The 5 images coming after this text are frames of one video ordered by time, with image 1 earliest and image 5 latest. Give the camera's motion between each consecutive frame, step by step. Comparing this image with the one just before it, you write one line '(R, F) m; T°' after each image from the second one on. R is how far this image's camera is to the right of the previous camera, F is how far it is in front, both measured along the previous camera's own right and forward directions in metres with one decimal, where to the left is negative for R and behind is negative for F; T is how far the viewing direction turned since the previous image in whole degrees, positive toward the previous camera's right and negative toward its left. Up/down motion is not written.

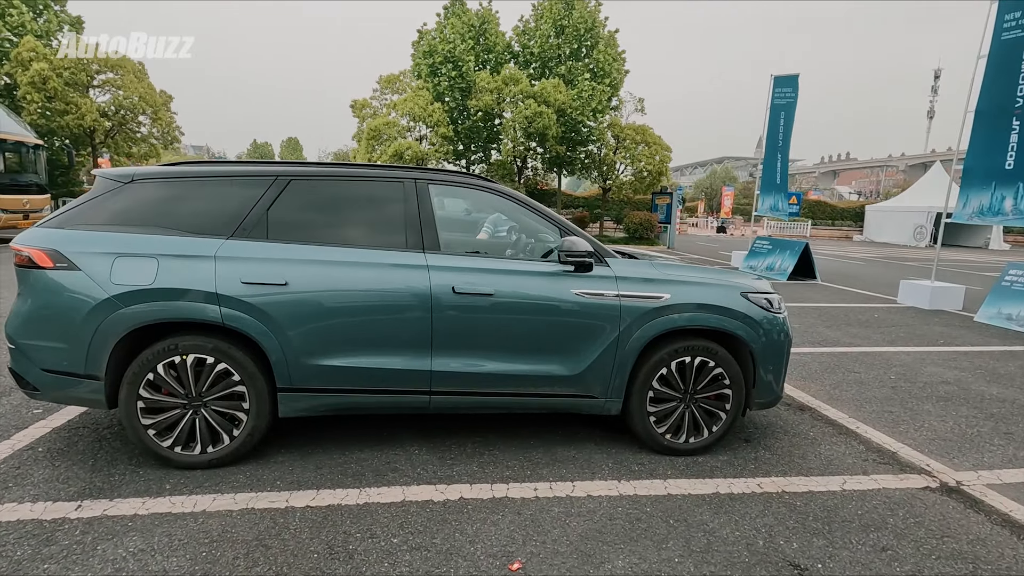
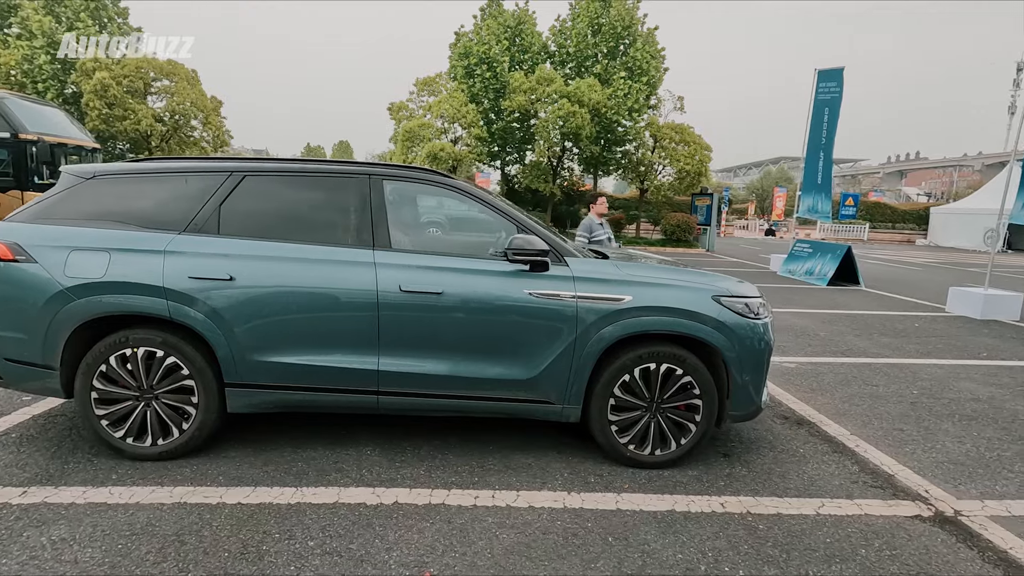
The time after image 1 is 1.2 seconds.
(+0.5, +0.1) m; -5°
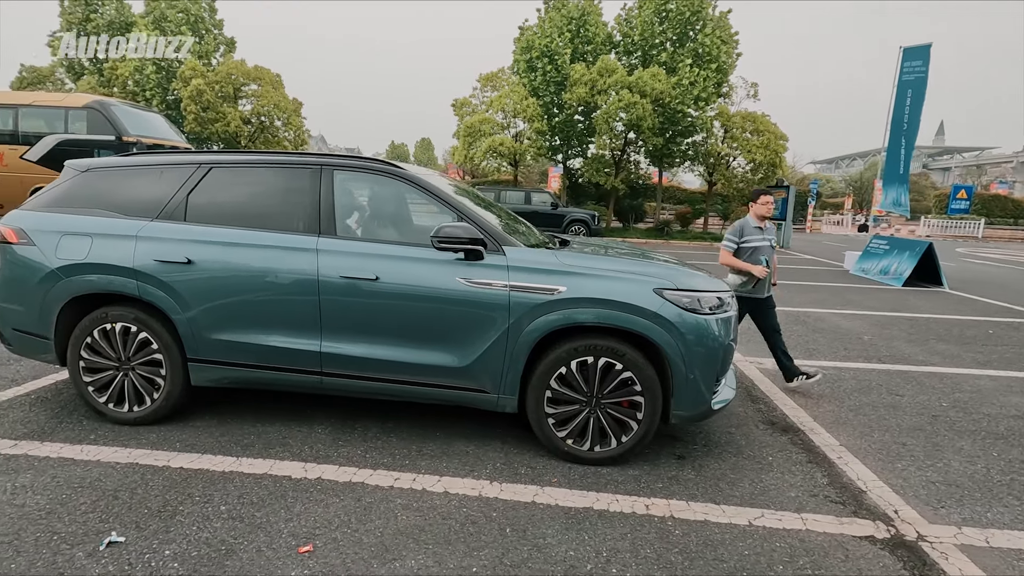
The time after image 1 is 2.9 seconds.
(+0.8, +0.1) m; -9°
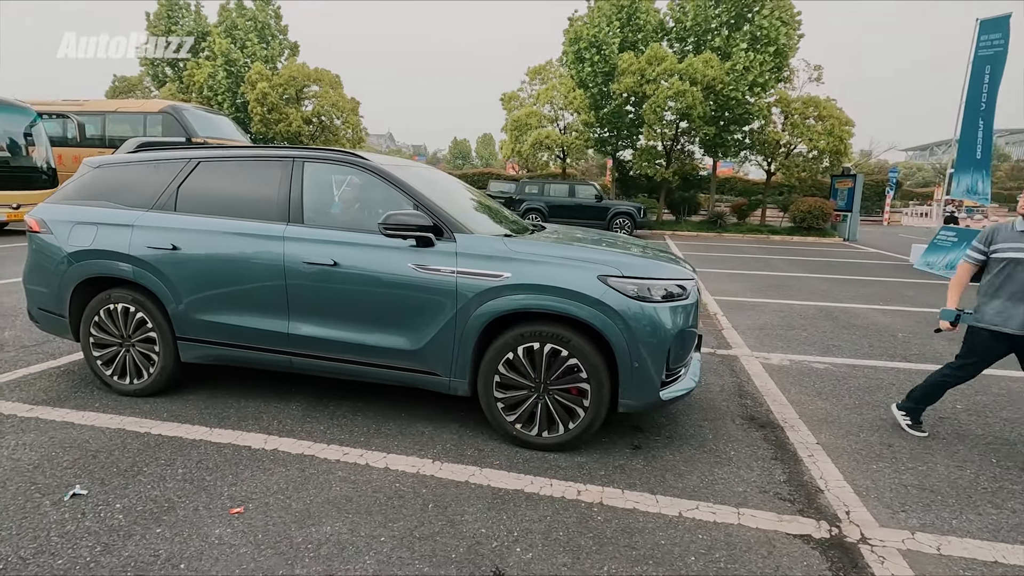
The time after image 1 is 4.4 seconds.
(+0.7, 0.0) m; -7°
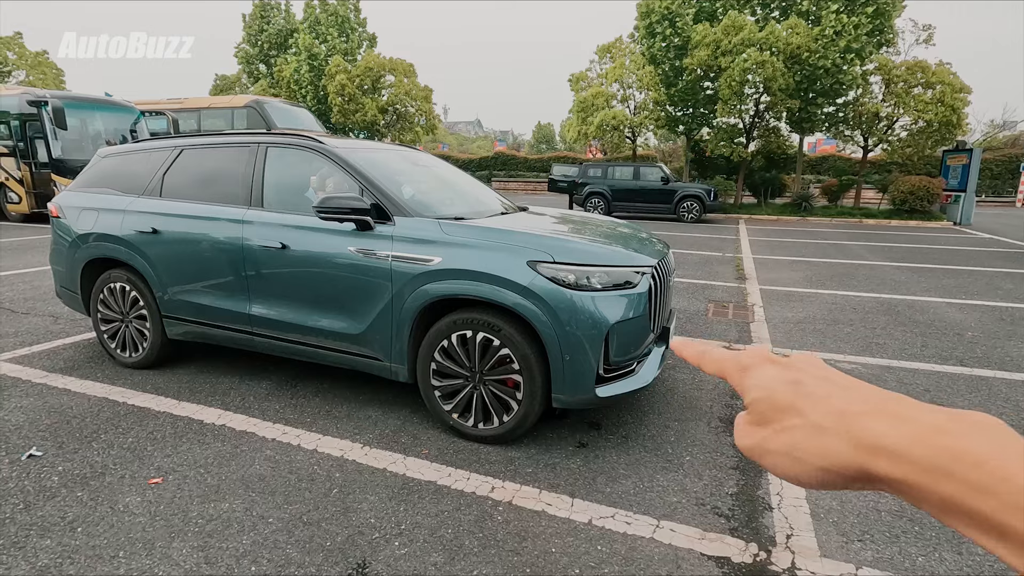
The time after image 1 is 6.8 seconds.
(+0.8, +0.2) m; -10°
